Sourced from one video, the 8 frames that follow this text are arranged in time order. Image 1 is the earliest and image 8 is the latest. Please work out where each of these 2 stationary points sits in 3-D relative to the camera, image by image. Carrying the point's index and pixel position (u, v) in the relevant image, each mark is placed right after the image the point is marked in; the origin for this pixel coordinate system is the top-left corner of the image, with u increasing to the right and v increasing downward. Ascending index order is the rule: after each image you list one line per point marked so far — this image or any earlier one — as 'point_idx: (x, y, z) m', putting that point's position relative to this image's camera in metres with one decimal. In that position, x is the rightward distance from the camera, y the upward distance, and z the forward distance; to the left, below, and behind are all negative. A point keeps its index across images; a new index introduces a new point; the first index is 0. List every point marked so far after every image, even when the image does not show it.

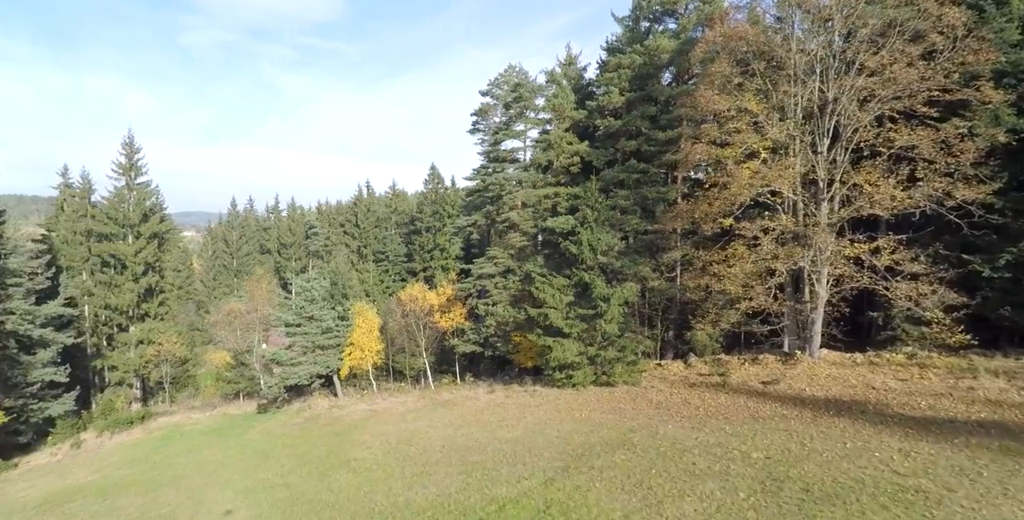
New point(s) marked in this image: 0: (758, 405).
0: (+8.3, -4.9, +19.5) m
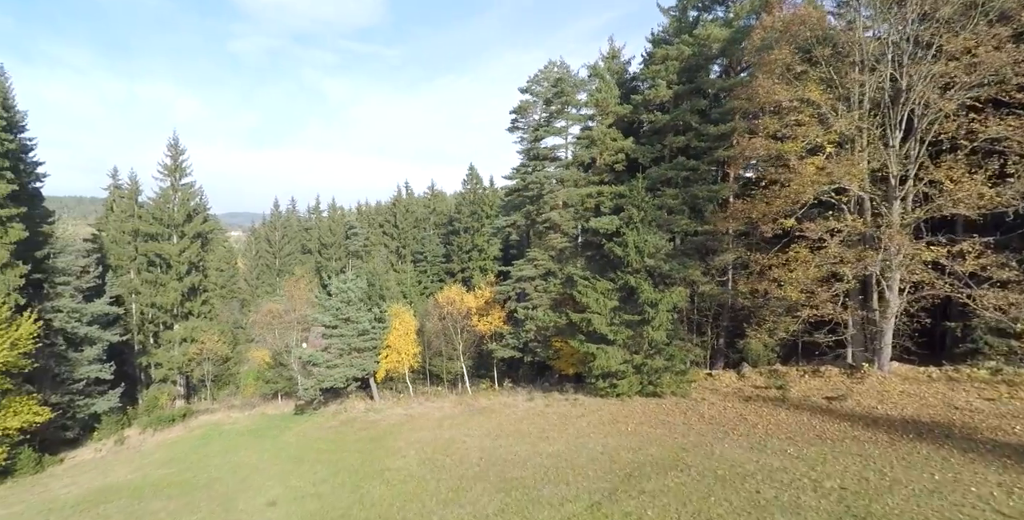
0: (+9.6, -5.1, +17.7) m
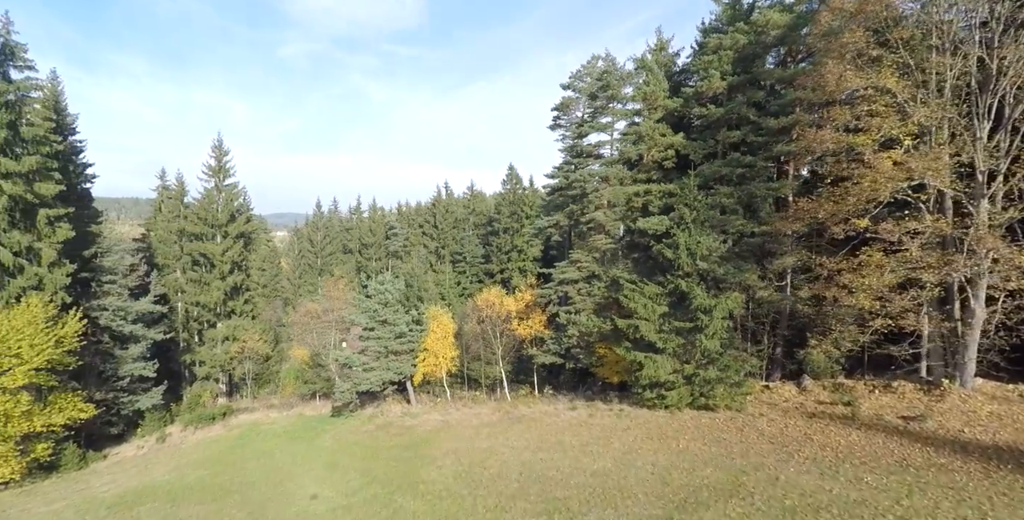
0: (+10.8, -5.2, +15.9) m
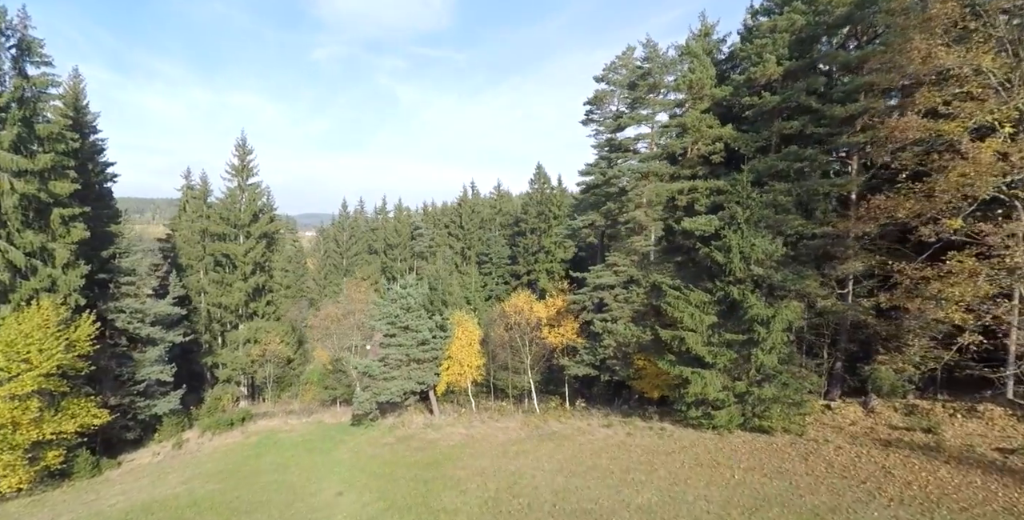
0: (+11.6, -5.4, +13.4) m
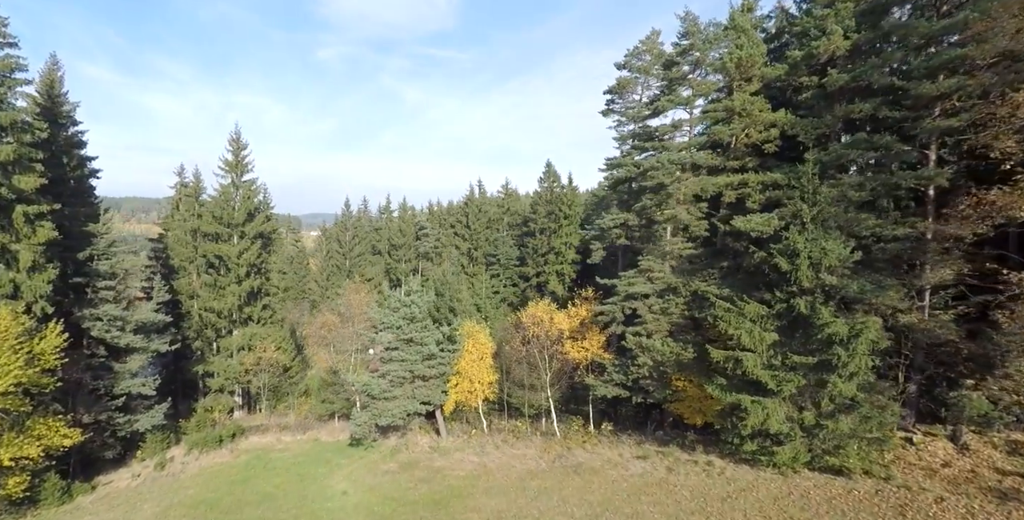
0: (+12.2, -5.6, +10.2) m
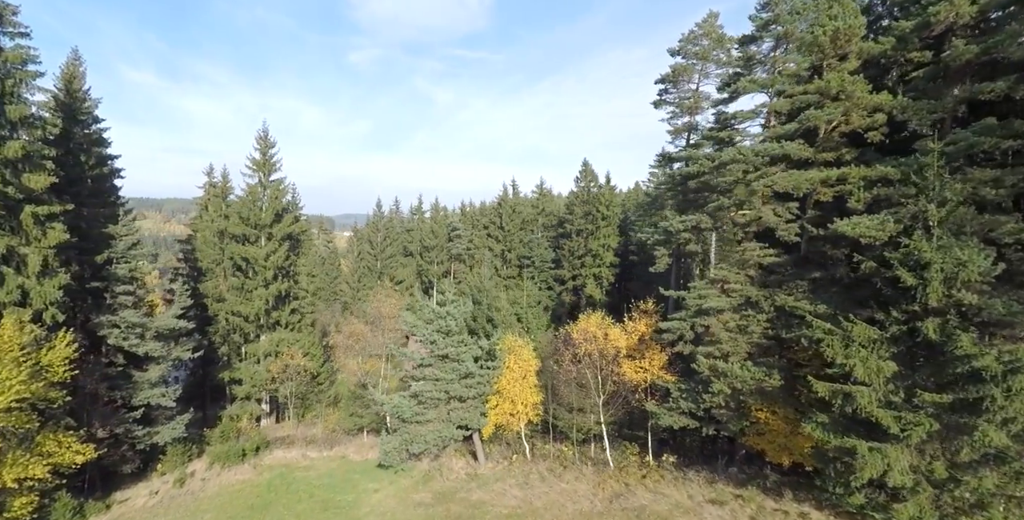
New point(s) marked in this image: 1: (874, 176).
0: (+13.2, -5.9, +6.8) m
1: (+10.0, +2.3, +15.7) m
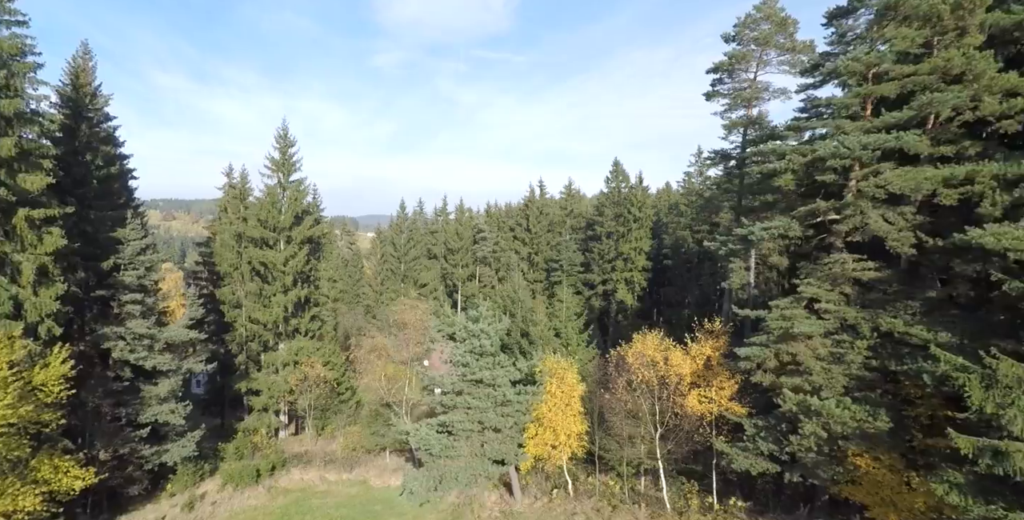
0: (+14.1, -6.3, +3.5) m
1: (+11.2, +1.9, +12.6) m
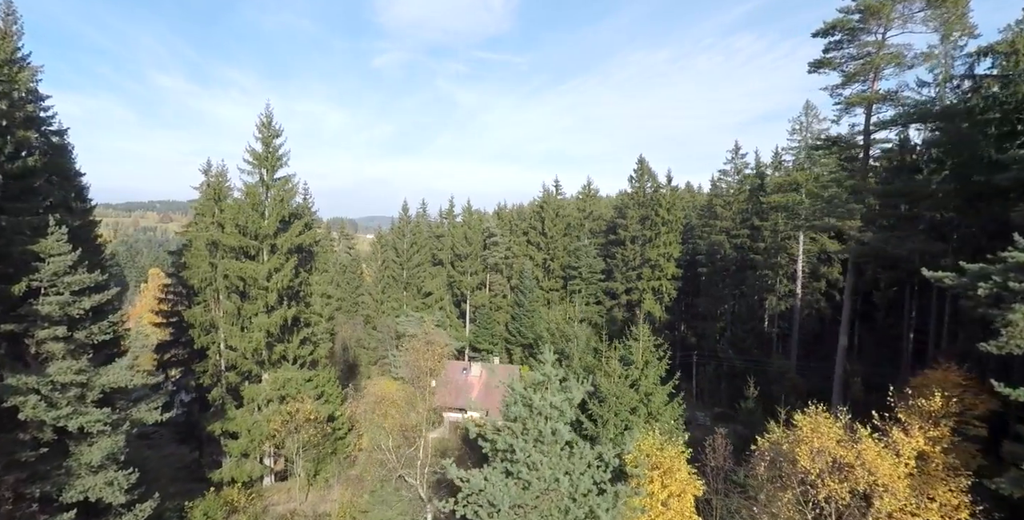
0: (+15.9, -7.0, -3.2) m
1: (+13.0, +1.2, +5.9) m
